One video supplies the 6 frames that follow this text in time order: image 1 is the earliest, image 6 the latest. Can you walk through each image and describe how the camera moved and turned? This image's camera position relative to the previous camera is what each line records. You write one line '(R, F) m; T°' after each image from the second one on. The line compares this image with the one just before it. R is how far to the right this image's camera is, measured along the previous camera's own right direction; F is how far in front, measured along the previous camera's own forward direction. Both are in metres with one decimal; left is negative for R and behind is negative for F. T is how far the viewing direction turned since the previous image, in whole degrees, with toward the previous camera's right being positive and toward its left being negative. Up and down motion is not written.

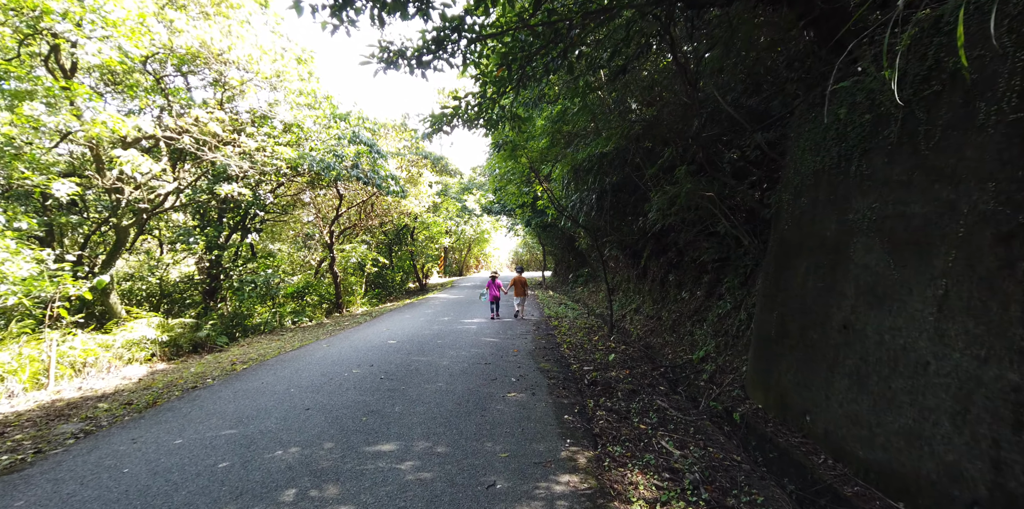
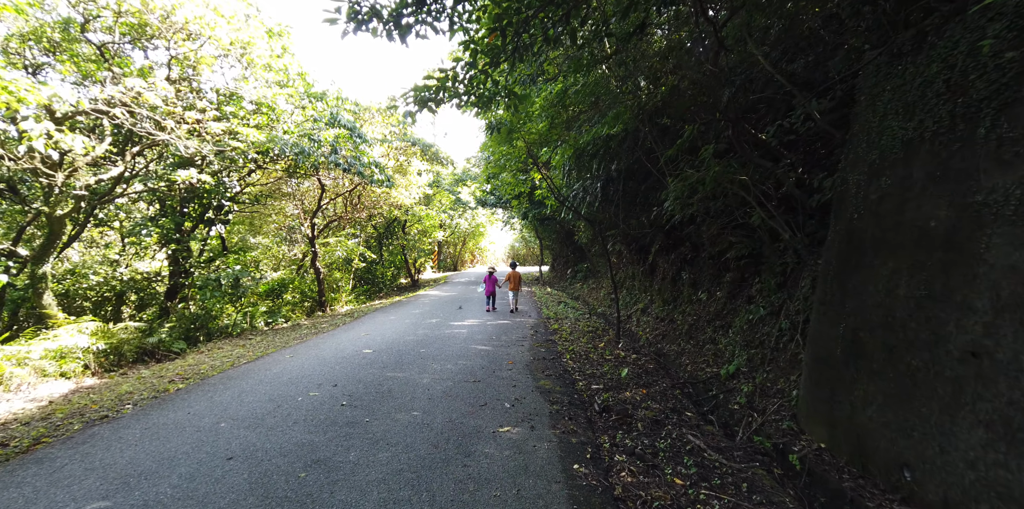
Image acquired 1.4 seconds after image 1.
(0.0, +0.9) m; 0°
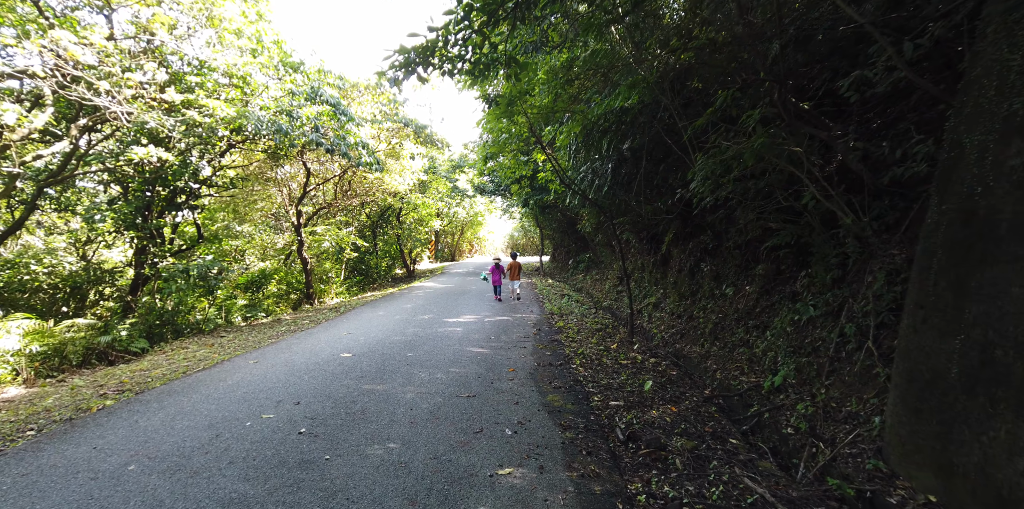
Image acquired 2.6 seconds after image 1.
(0.0, +0.8) m; 0°
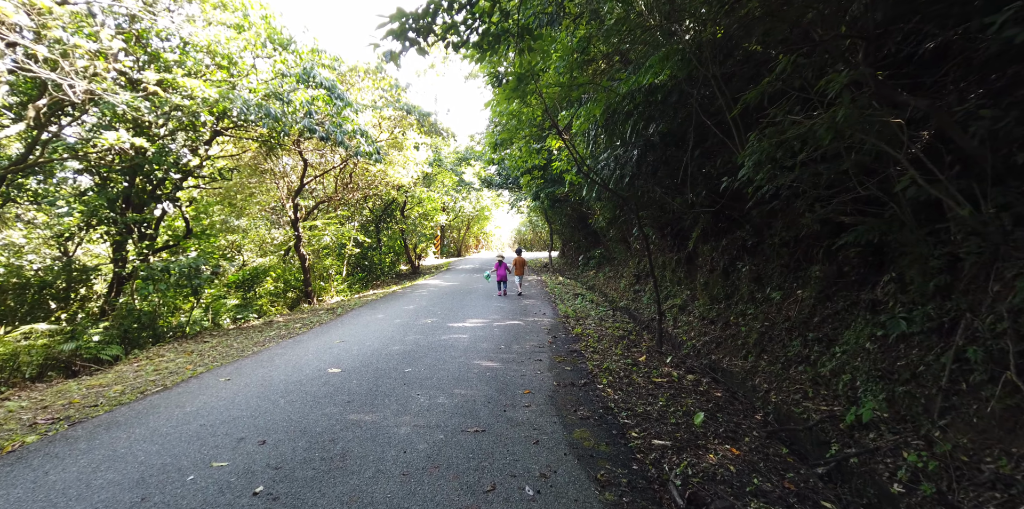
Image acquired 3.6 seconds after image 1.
(-0.1, +0.7) m; -1°
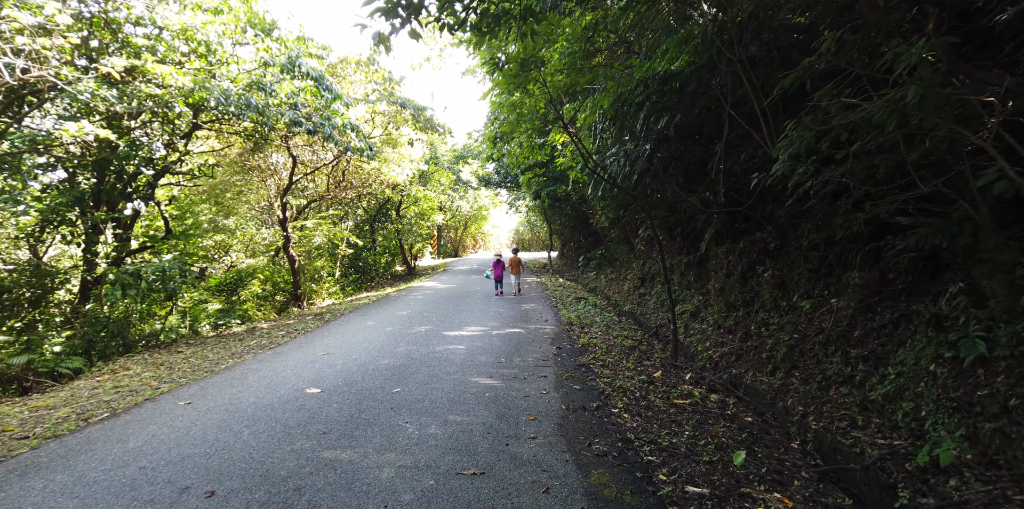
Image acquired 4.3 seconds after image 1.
(0.0, +0.5) m; 0°
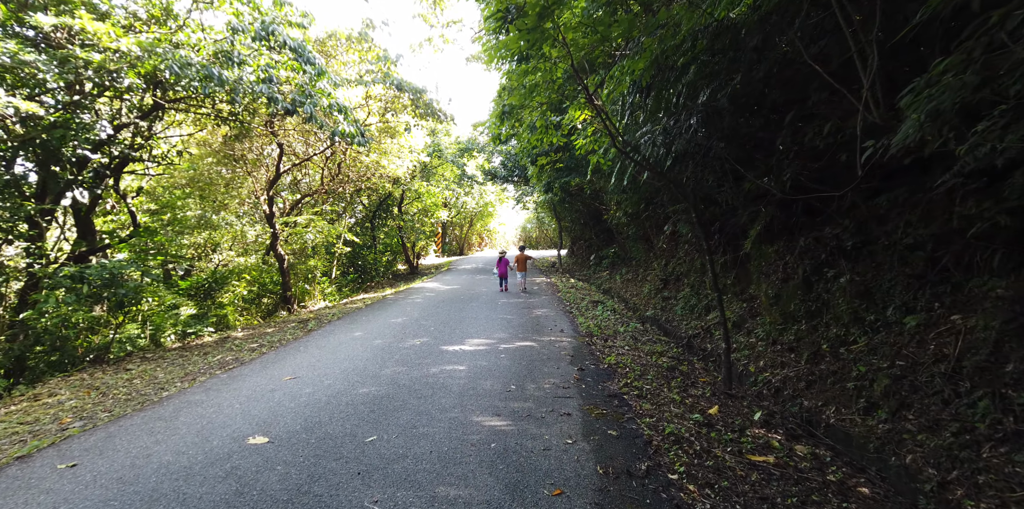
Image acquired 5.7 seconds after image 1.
(-0.1, +1.1) m; -1°
